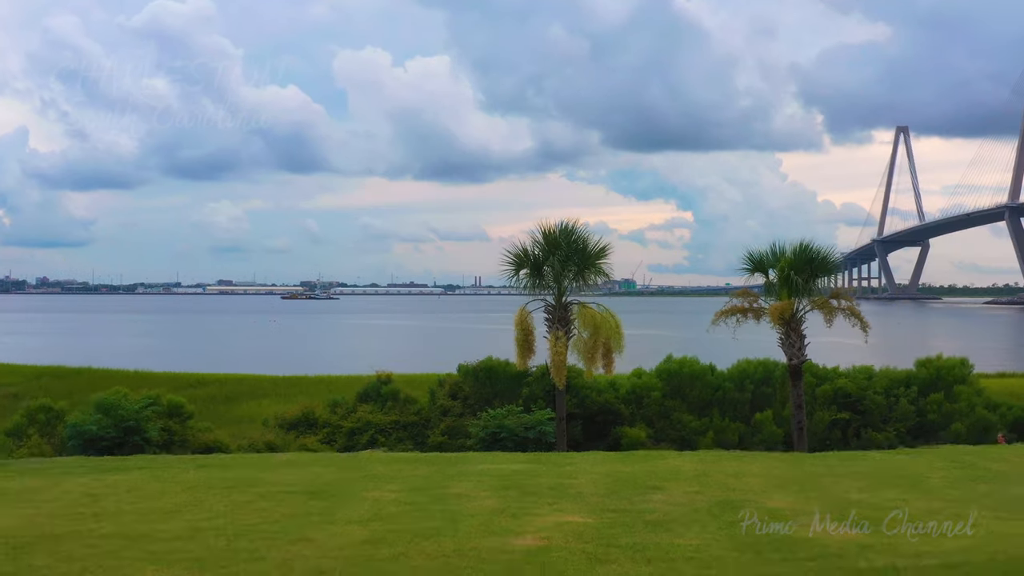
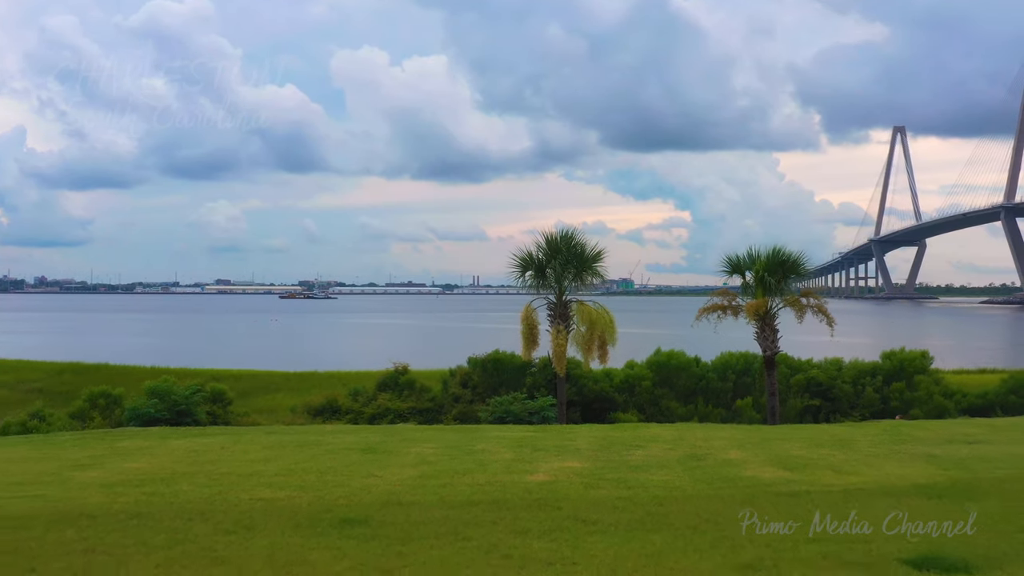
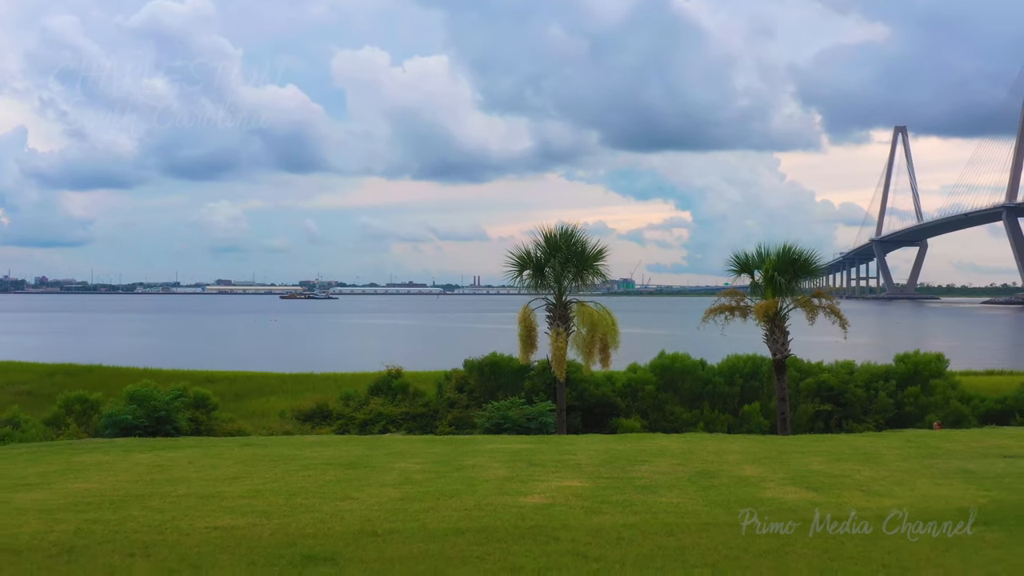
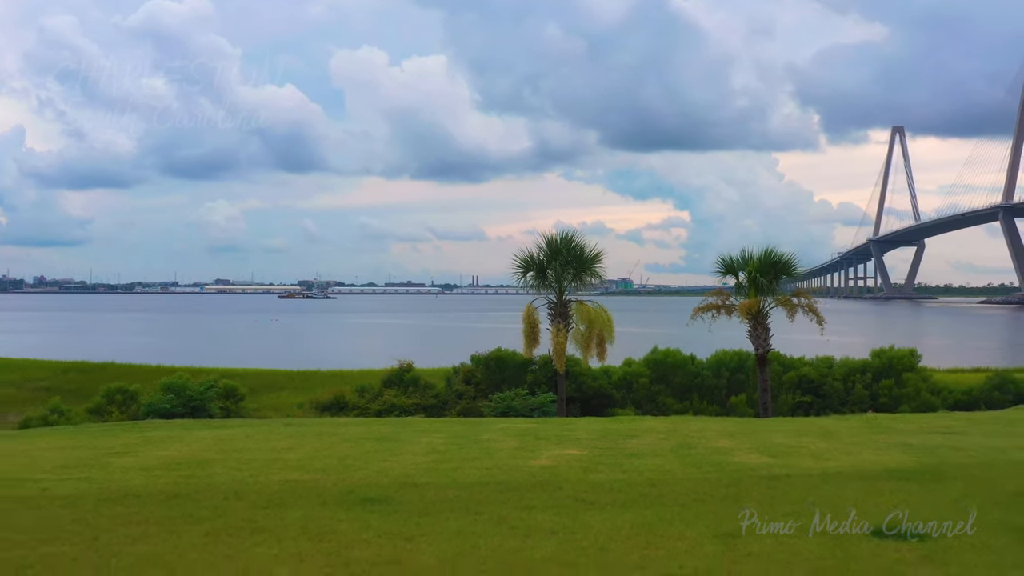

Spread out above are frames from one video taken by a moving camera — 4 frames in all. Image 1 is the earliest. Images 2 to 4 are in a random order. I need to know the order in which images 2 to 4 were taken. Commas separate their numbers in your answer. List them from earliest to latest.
3, 2, 4
